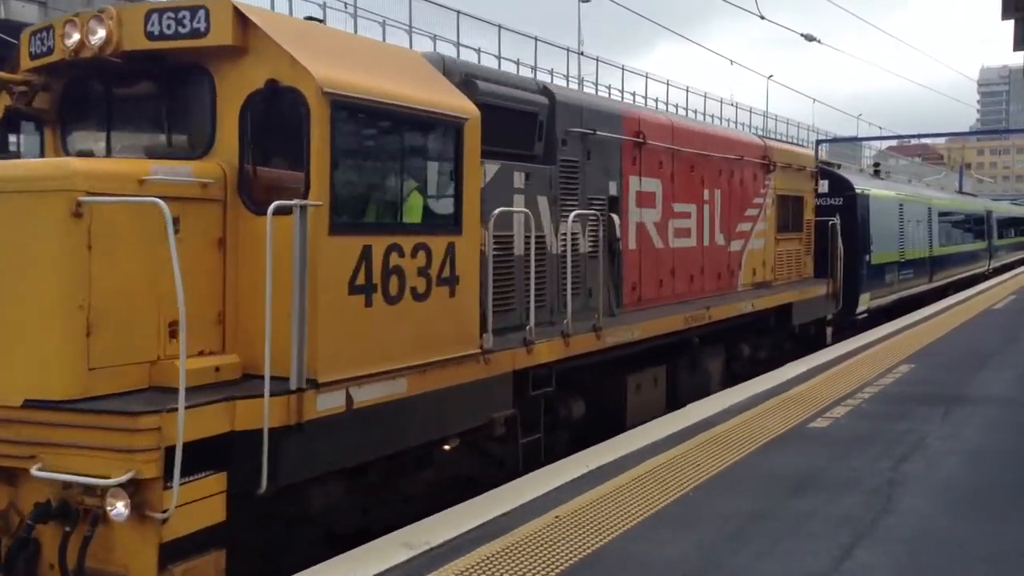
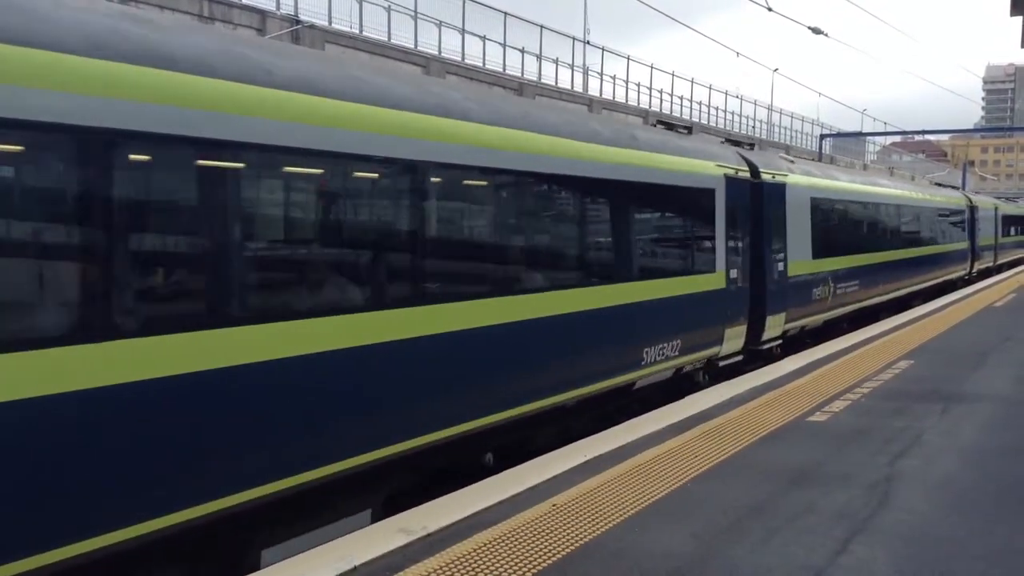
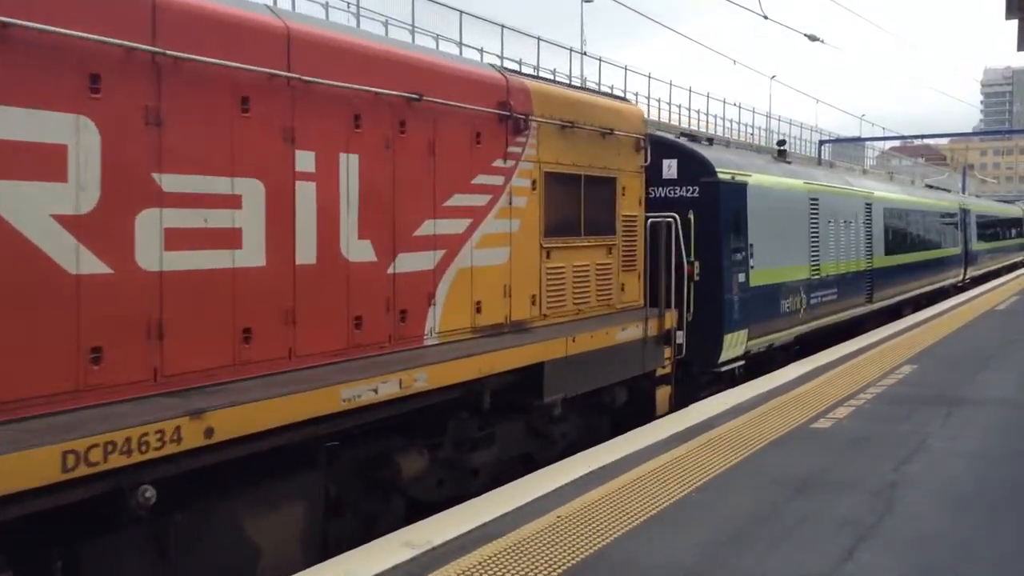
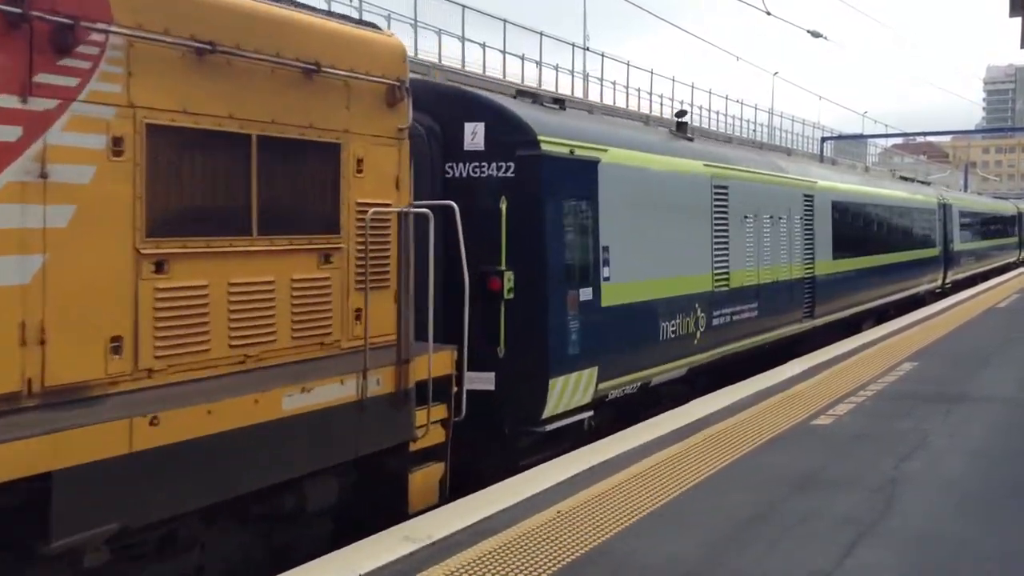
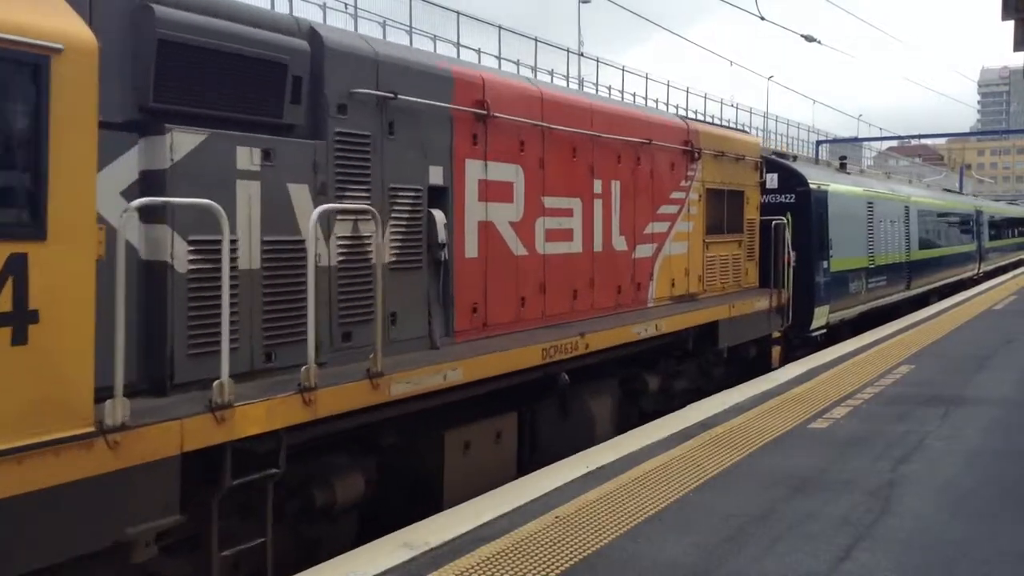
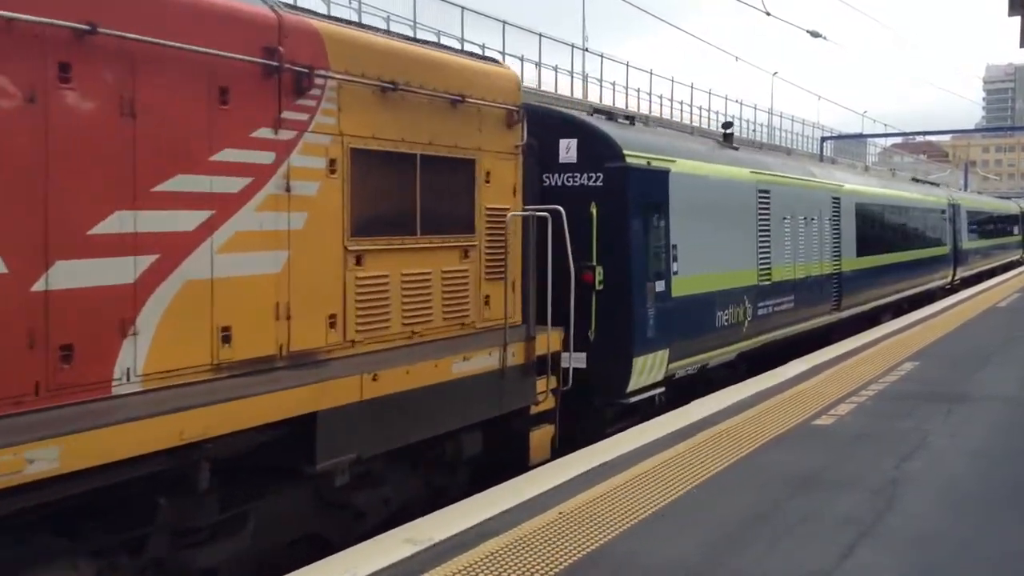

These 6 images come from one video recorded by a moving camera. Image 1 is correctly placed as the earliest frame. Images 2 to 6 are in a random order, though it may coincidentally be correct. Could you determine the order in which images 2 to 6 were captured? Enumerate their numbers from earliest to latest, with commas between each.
5, 3, 6, 4, 2
